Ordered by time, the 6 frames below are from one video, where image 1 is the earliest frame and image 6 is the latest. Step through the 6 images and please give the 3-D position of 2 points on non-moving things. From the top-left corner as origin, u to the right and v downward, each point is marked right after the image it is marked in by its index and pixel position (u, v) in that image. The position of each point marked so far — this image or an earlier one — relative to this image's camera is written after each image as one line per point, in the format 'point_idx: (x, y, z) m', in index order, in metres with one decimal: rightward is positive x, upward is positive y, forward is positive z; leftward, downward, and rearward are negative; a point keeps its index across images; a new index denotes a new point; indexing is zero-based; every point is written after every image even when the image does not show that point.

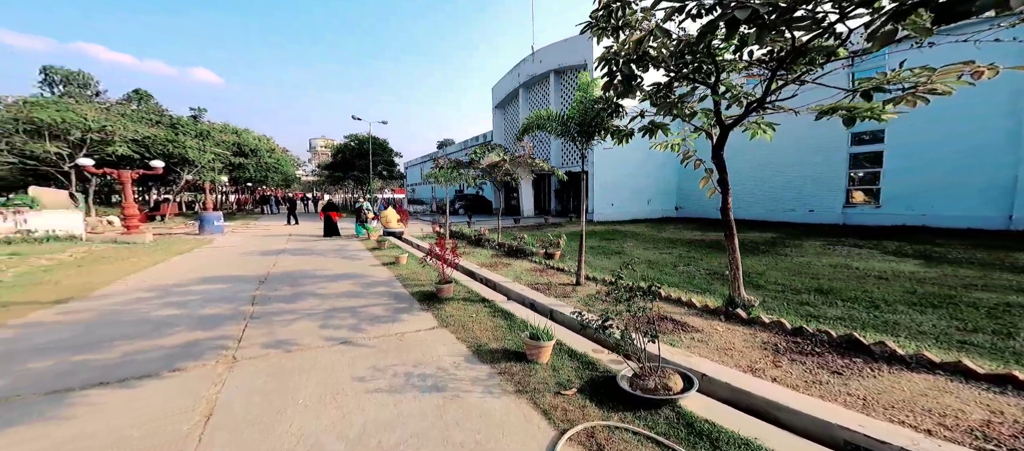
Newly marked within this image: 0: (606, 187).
0: (+3.1, +1.3, +12.3) m
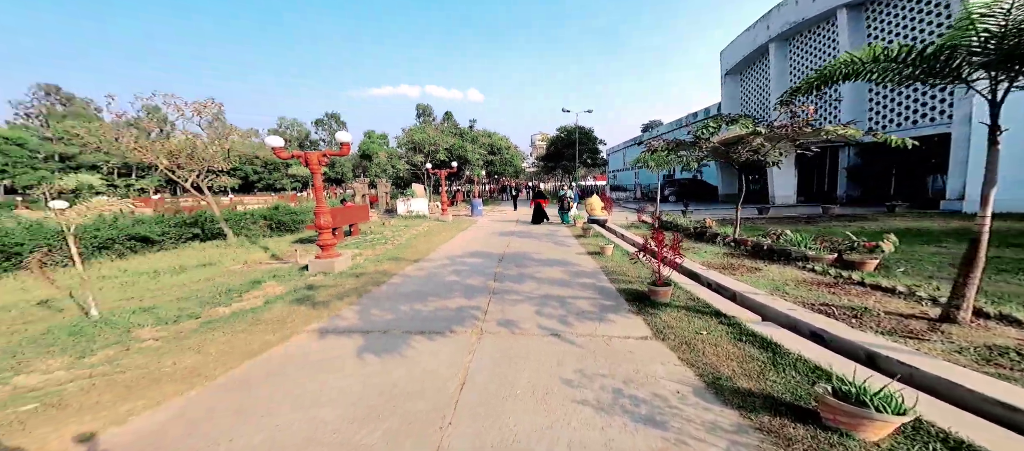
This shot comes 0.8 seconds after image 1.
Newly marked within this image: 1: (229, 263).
0: (+8.6, +1.6, +9.1) m
1: (-4.7, -0.7, +7.5) m
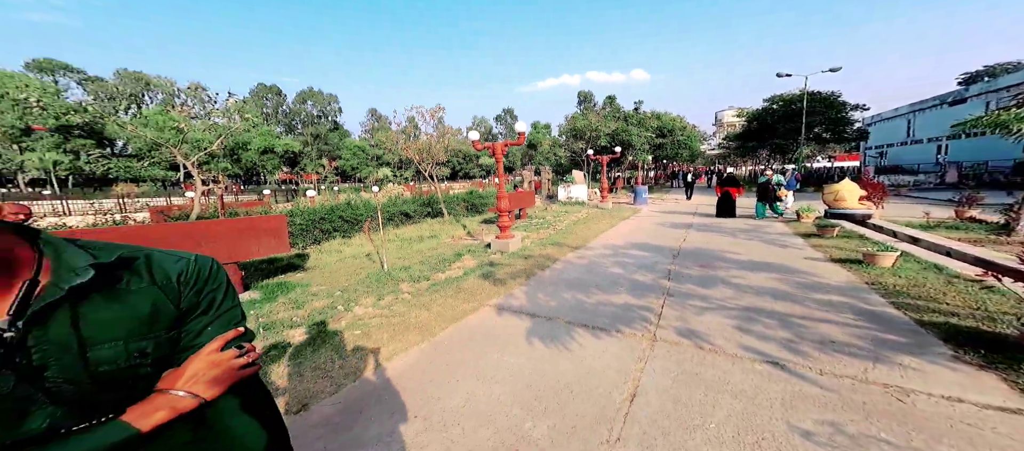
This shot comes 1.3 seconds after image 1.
0: (+11.5, +1.2, +5.0) m
1: (-1.6, -0.3, +8.4) m
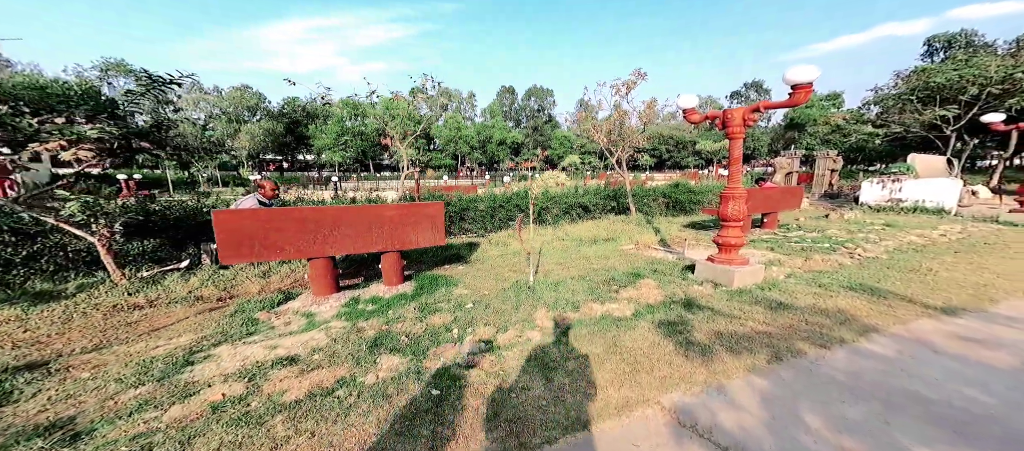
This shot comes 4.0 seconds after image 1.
0: (+11.6, 0.0, -3.1) m
1: (+1.9, -0.3, +6.4) m
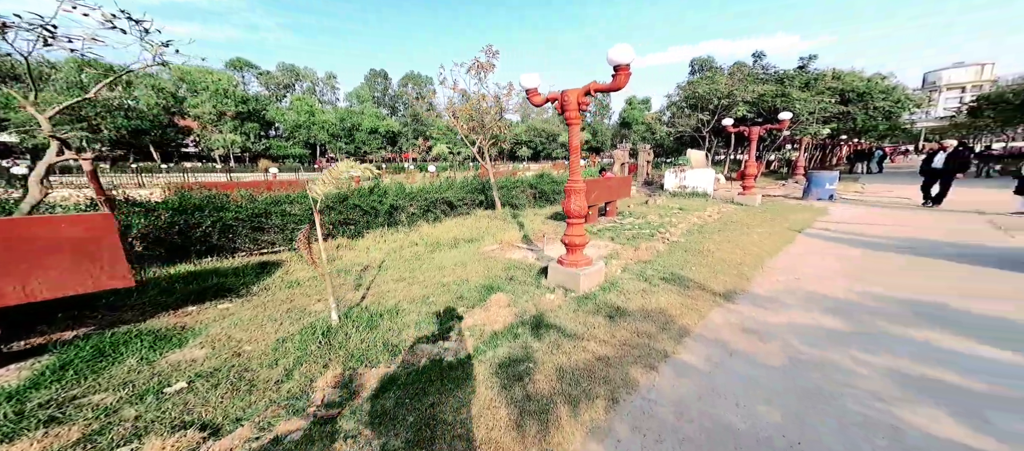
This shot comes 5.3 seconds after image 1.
0: (+11.6, +0.4, -0.9) m
1: (-0.2, -0.2, +5.7) m
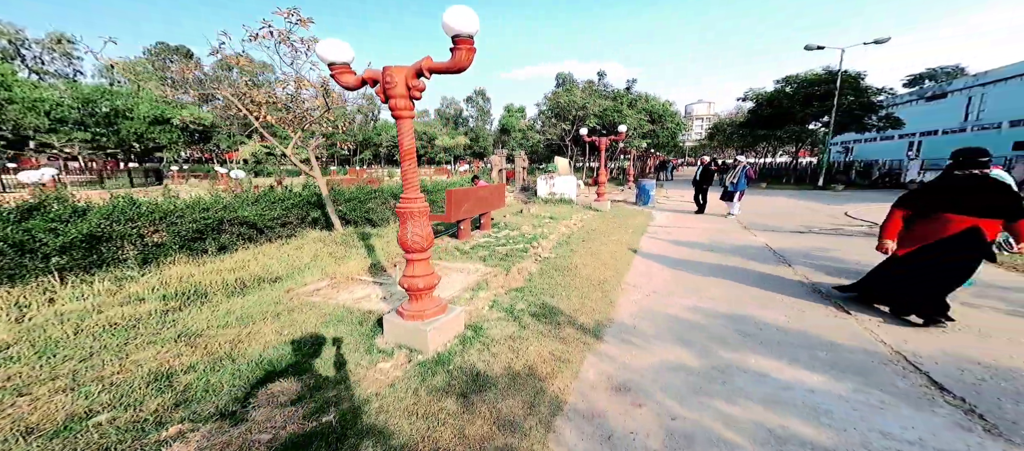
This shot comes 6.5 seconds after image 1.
0: (+11.2, +0.3, +0.9) m
1: (-2.1, -0.6, +3.8) m
